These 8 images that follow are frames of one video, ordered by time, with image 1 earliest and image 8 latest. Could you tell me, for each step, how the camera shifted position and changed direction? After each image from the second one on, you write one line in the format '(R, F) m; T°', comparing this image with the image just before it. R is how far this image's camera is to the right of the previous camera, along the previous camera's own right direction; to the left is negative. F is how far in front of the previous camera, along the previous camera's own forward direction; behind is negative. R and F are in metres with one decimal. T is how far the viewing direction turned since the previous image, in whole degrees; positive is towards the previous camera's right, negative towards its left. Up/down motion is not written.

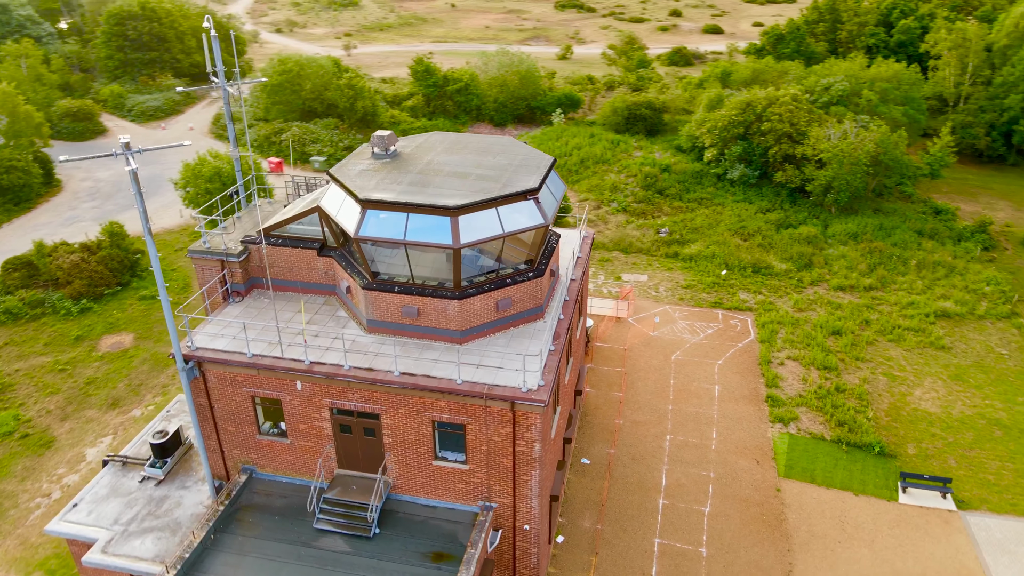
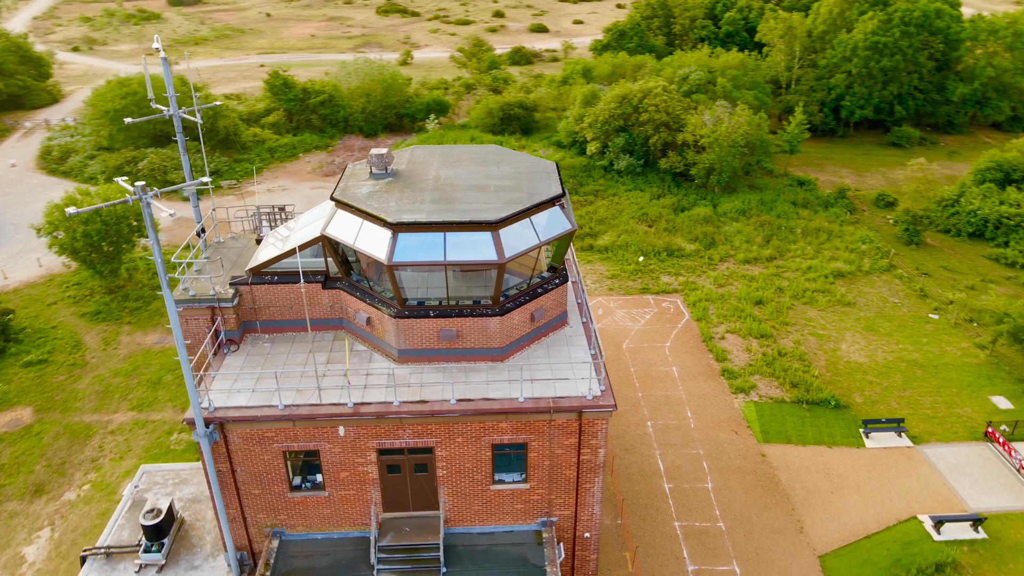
(-4.6, +0.9) m; +13°
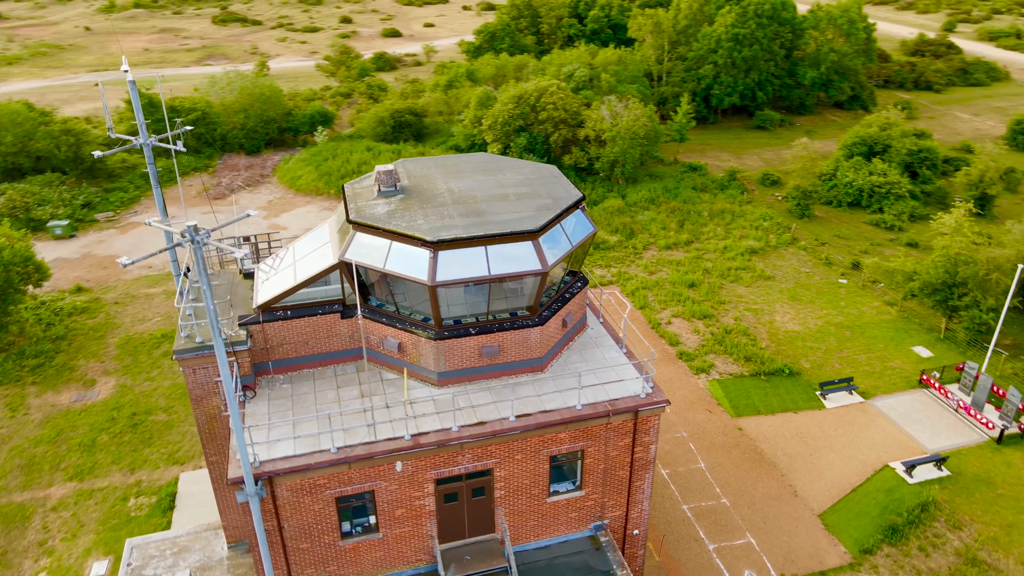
(-3.9, +0.7) m; +11°
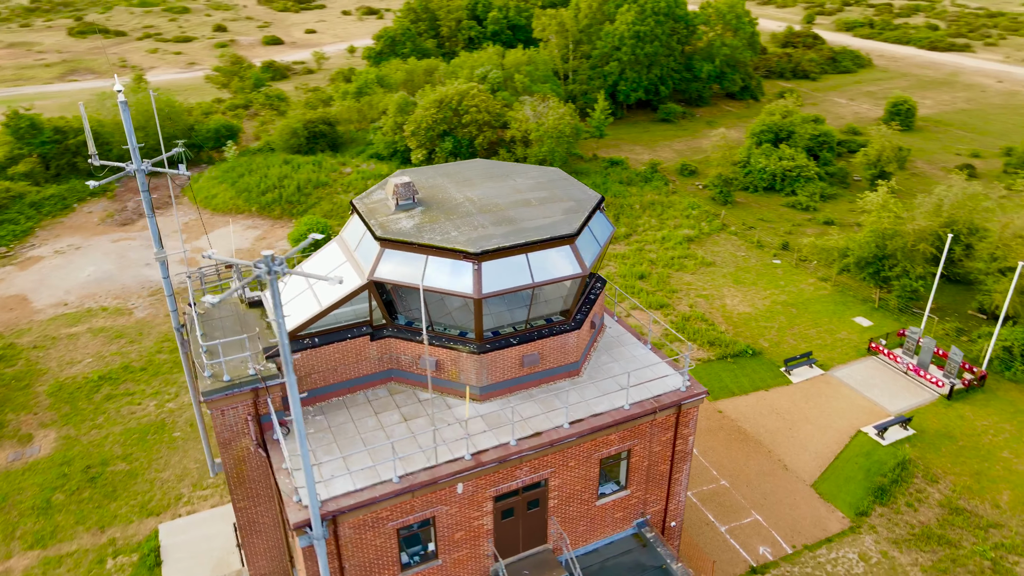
(-3.1, +0.5) m; +9°
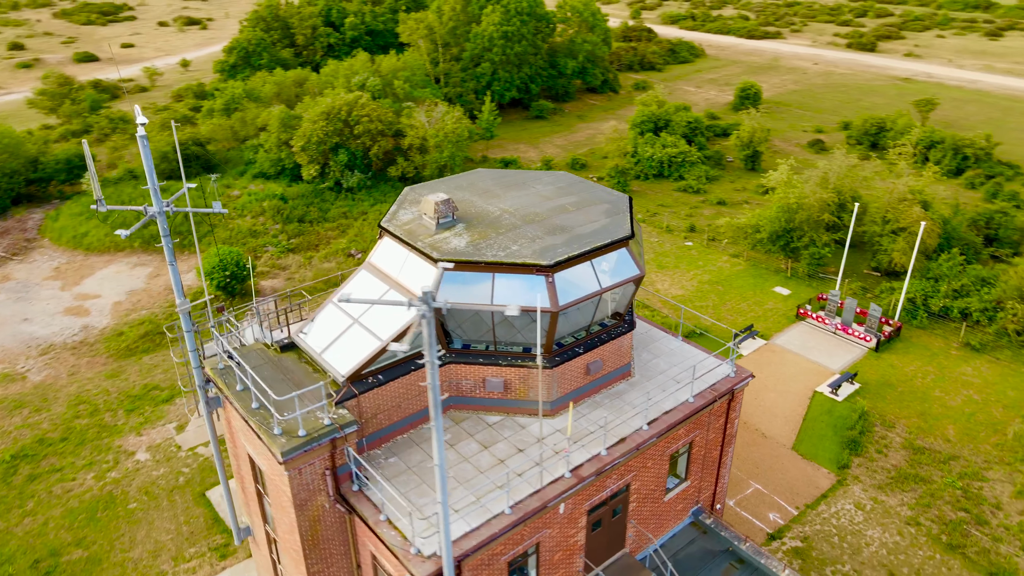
(-4.3, +0.9) m; +12°
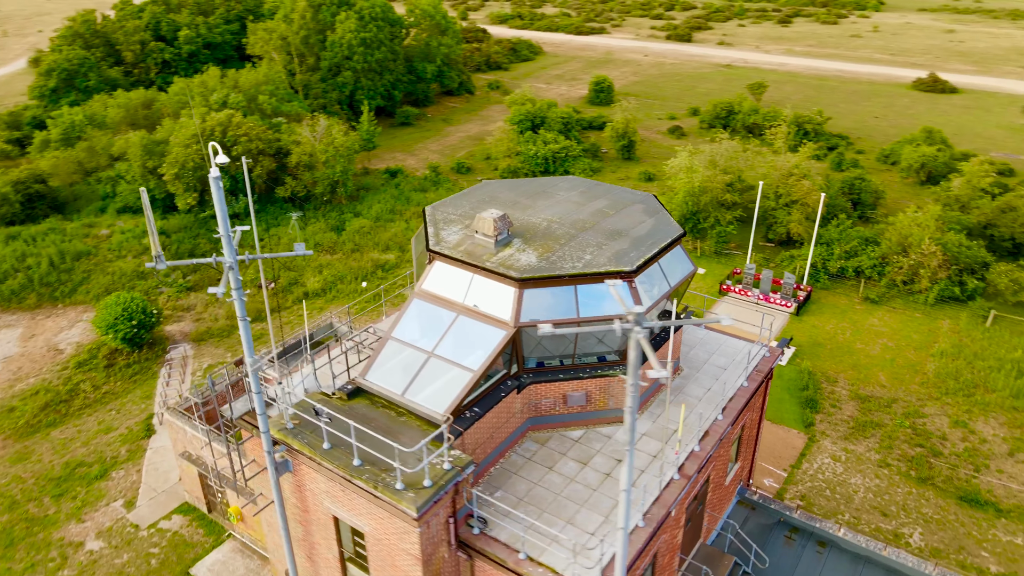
(-4.5, +1.0) m; +13°
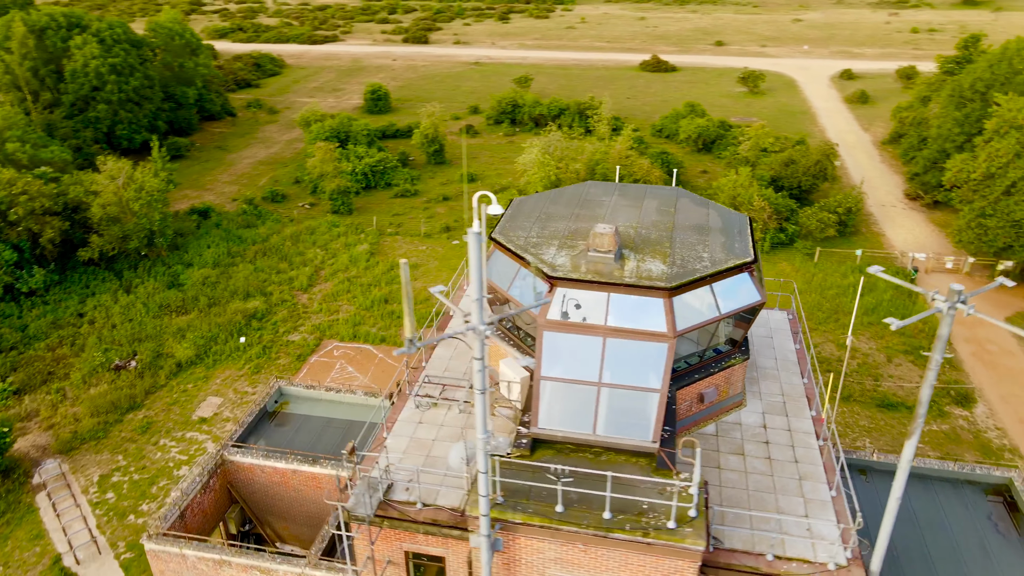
(-7.1, +2.1) m; +21°
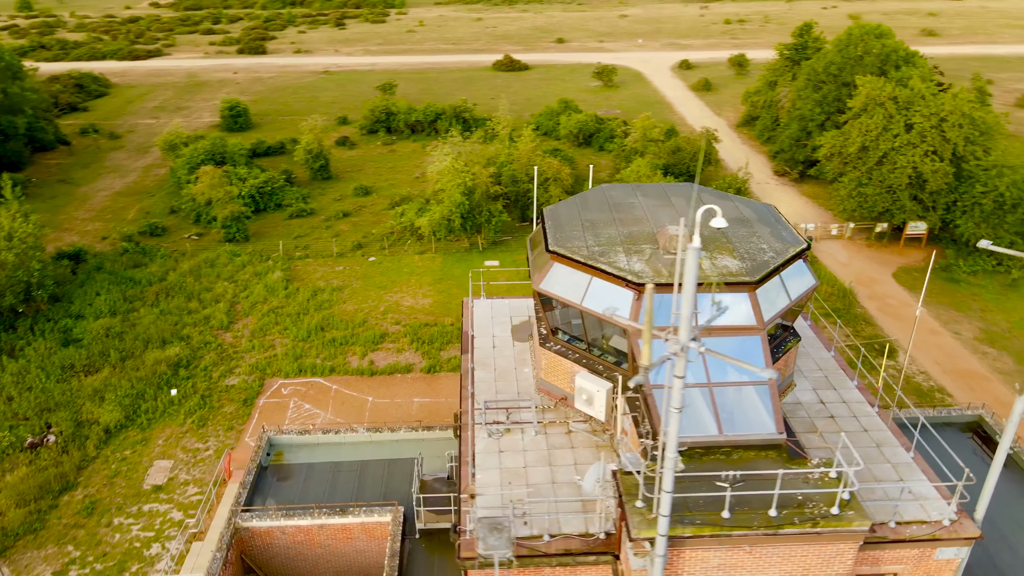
(-4.4, +1.0) m; +13°
